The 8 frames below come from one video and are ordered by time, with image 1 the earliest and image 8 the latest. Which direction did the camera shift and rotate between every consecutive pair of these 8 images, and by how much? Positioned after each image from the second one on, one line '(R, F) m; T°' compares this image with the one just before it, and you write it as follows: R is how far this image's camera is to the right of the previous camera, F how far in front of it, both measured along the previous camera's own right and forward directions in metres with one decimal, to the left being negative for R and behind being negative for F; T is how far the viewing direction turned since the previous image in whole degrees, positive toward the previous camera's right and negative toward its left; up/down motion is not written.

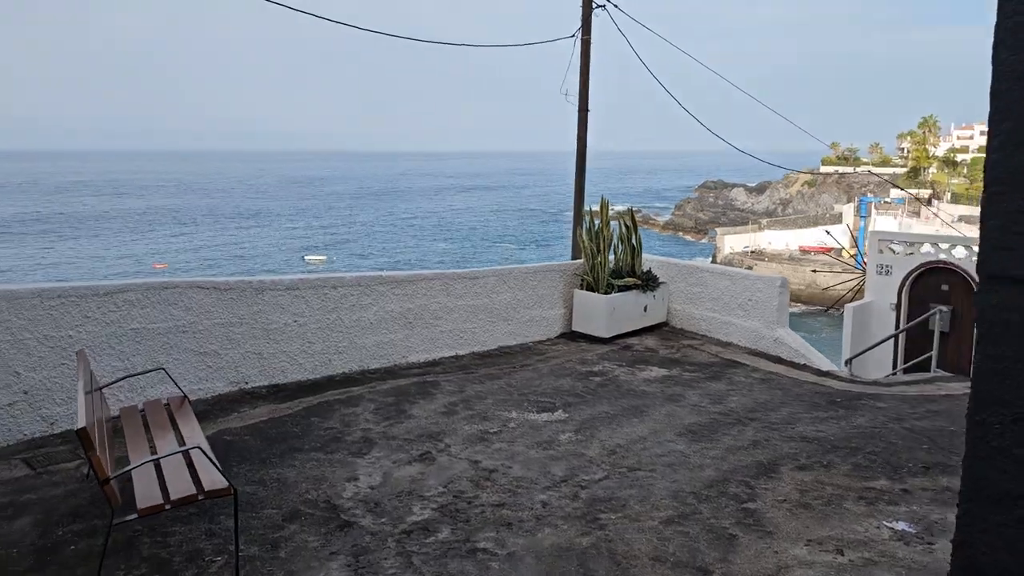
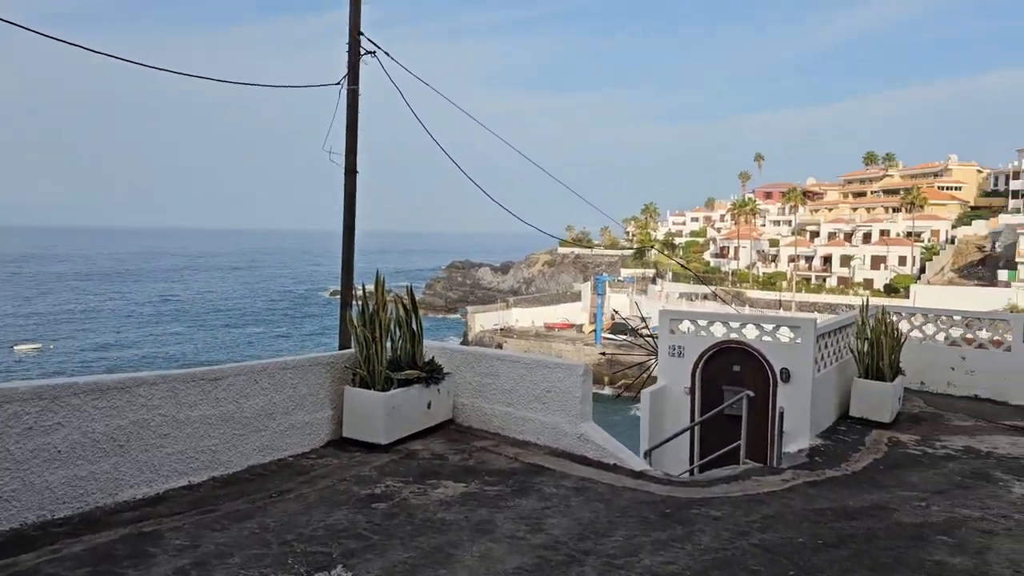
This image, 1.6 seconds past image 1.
(-0.1, +1.3) m; +17°
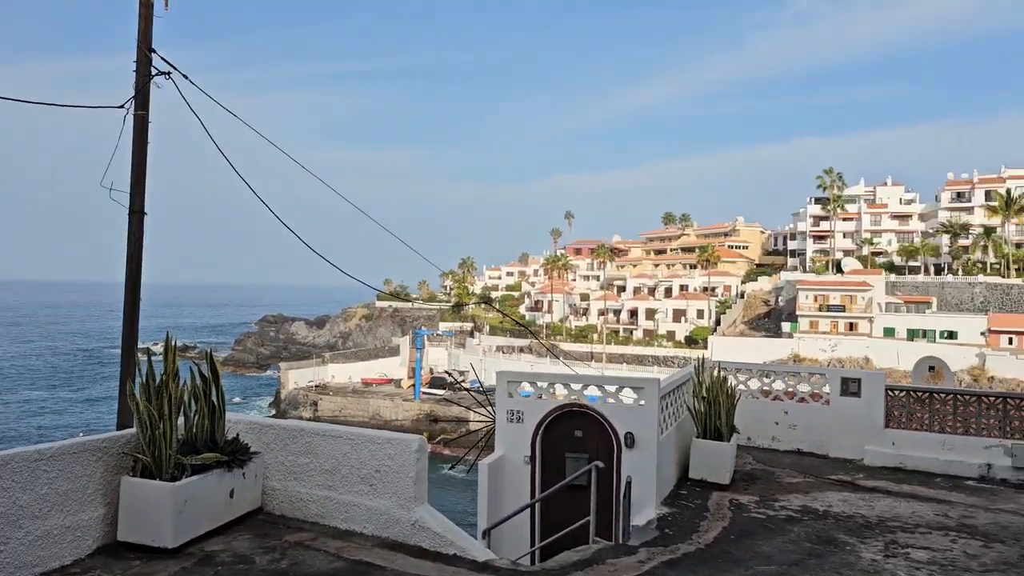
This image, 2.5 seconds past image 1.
(-0.1, +0.8) m; +13°
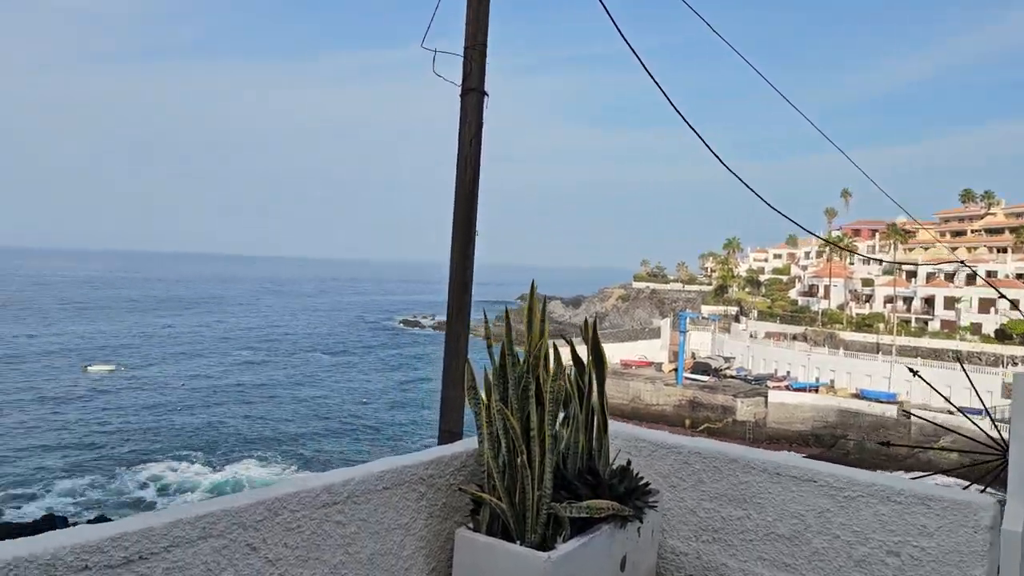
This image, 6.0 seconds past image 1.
(-1.4, +2.4) m; -18°
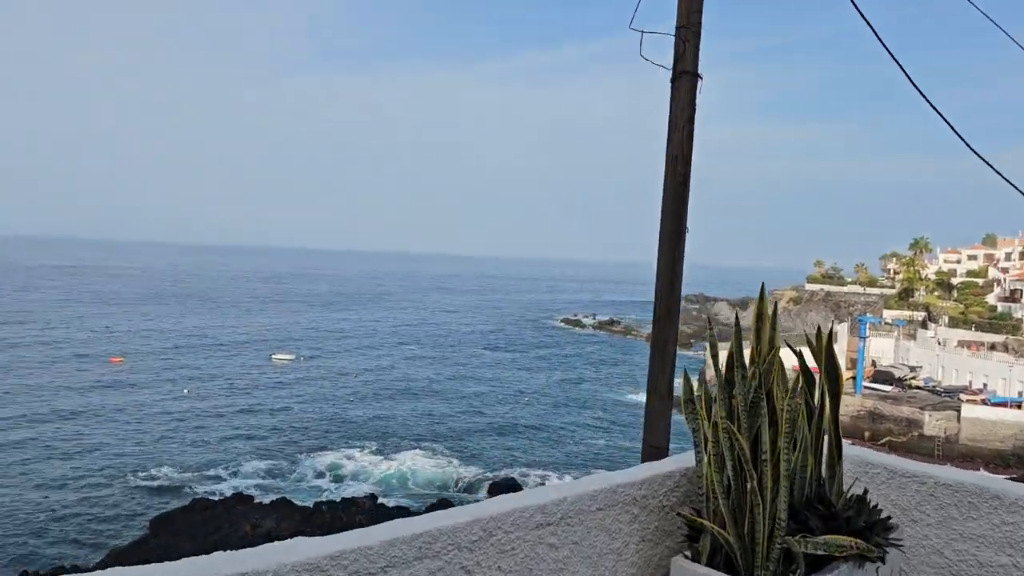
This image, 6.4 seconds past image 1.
(-0.2, +0.2) m; -11°
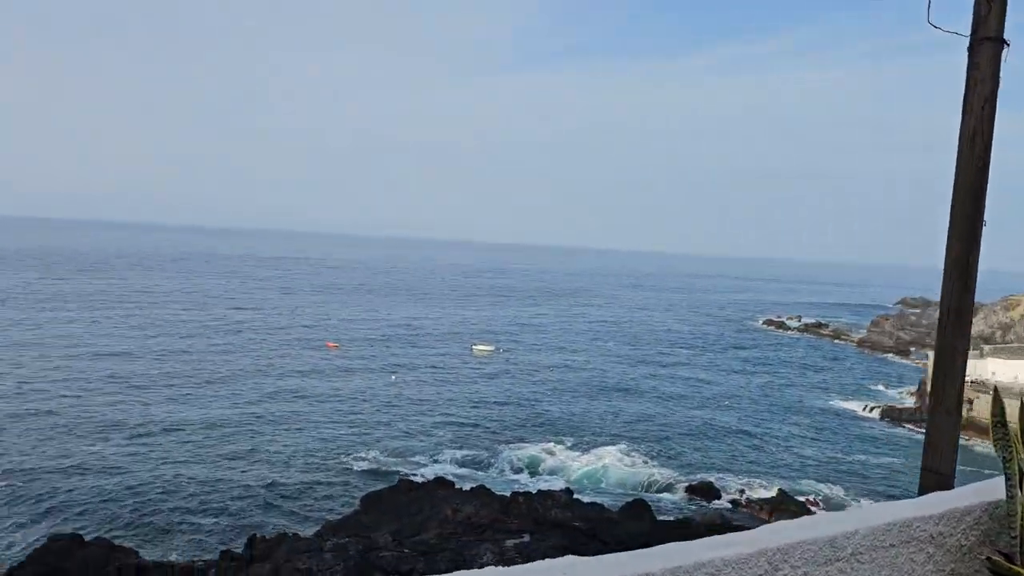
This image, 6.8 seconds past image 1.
(-0.2, +0.2) m; -13°
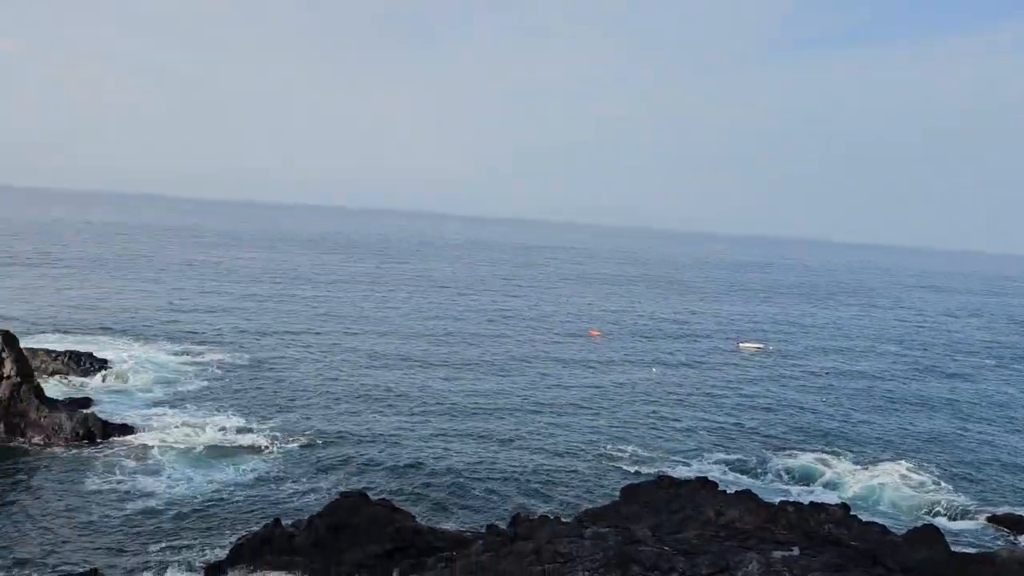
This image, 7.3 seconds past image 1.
(-0.4, +0.4) m; -18°
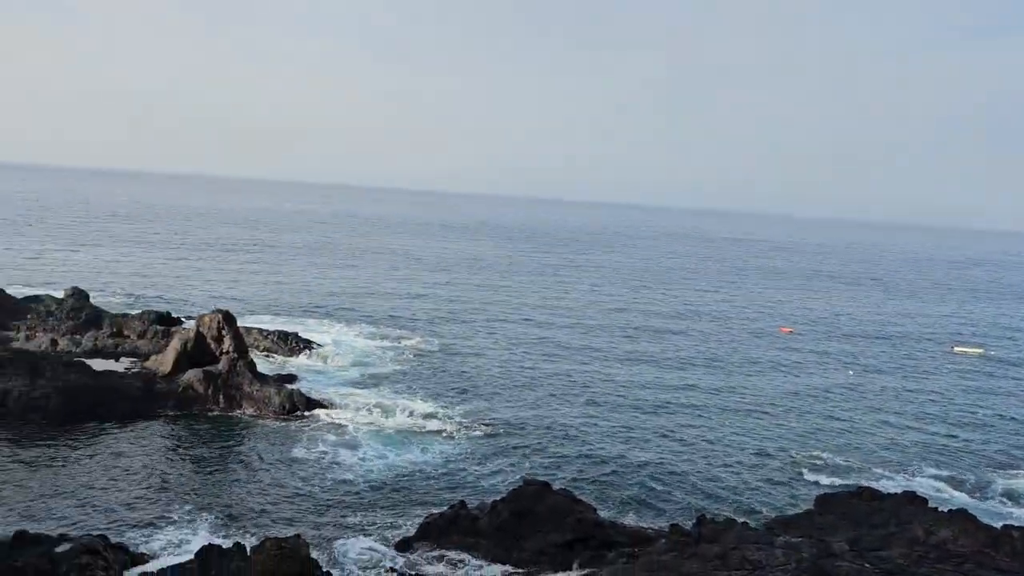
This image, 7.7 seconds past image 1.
(-0.3, +0.3) m; -12°
